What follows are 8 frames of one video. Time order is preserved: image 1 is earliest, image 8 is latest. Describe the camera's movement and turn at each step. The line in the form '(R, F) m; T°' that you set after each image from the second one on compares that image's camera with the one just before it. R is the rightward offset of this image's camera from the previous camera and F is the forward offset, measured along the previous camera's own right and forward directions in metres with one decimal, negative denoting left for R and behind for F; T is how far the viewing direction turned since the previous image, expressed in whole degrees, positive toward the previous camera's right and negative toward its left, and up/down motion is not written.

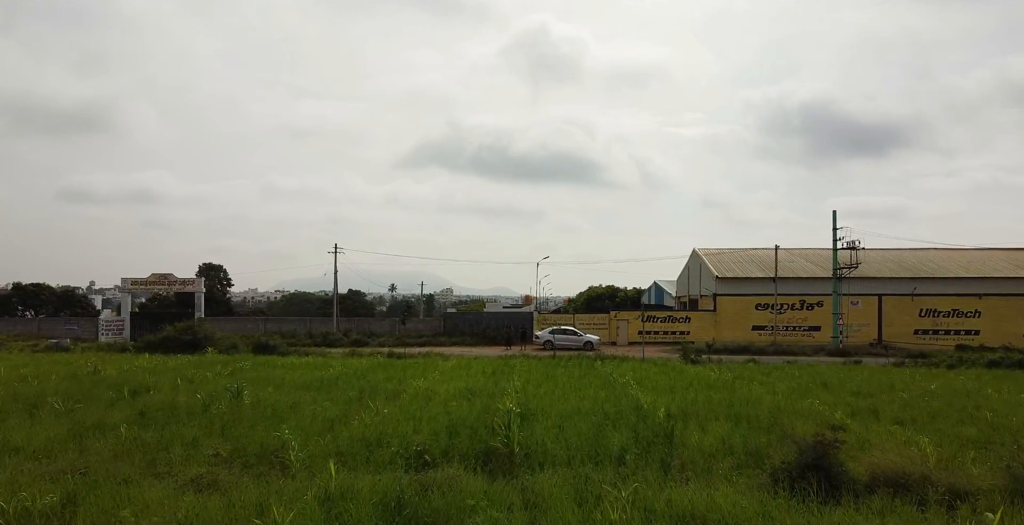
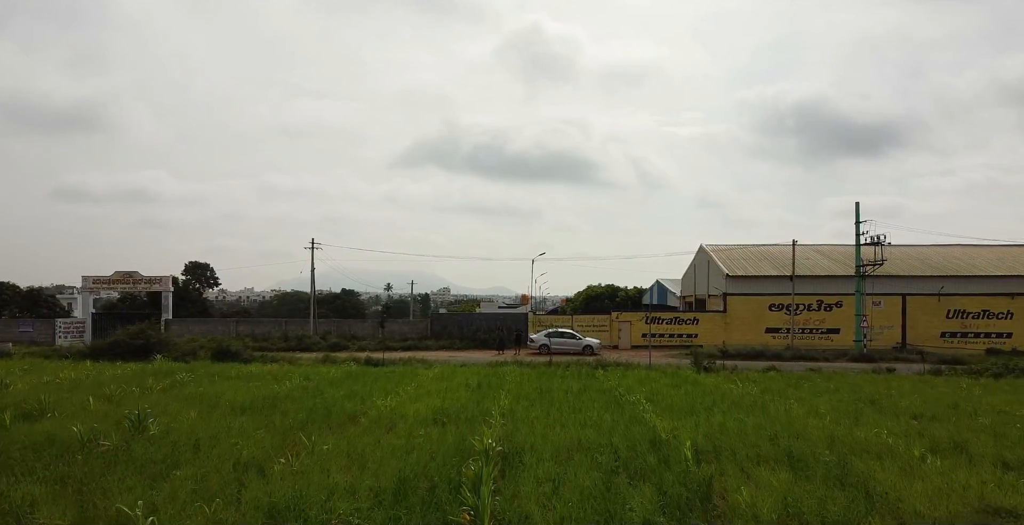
(+0.3, +2.7) m; 0°
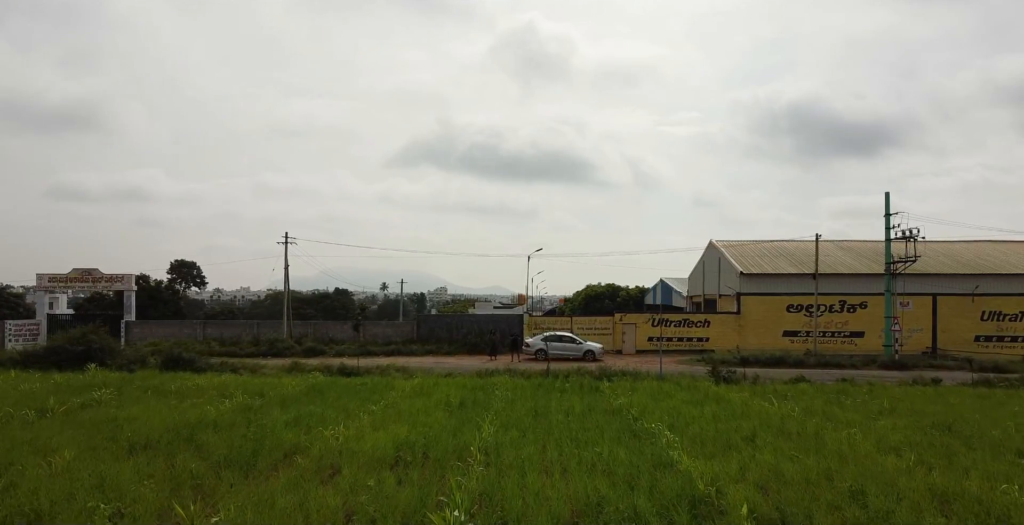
(+0.2, +2.7) m; 0°
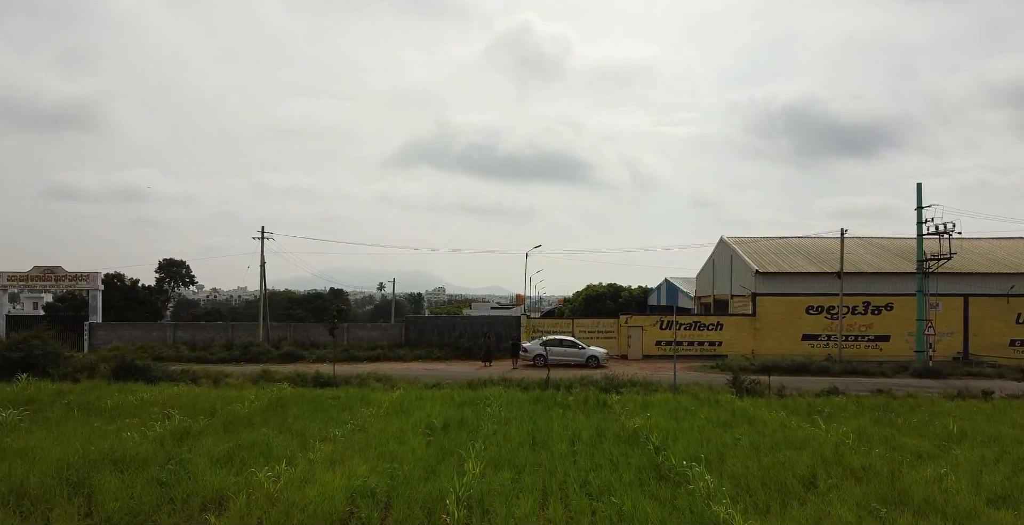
(+0.1, +2.2) m; 0°
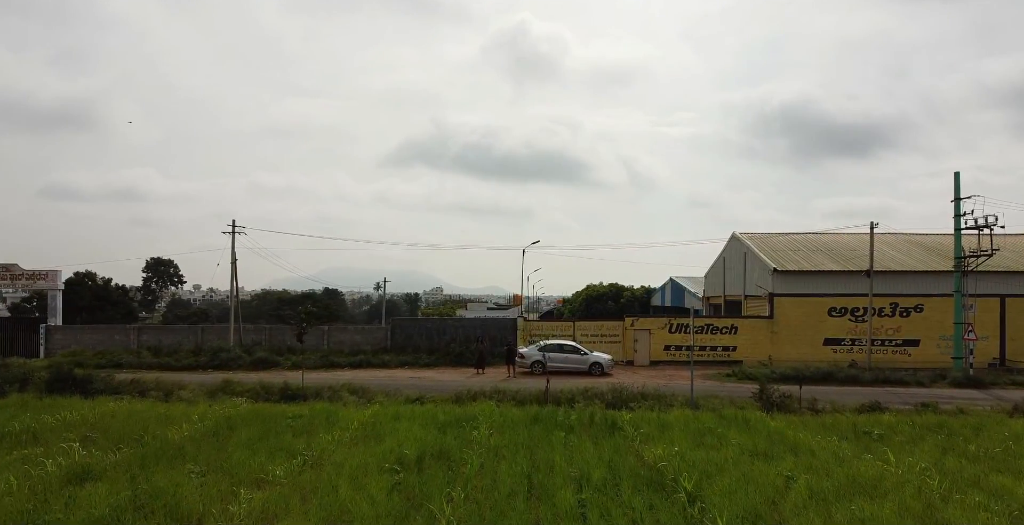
(+0.1, +2.2) m; 0°
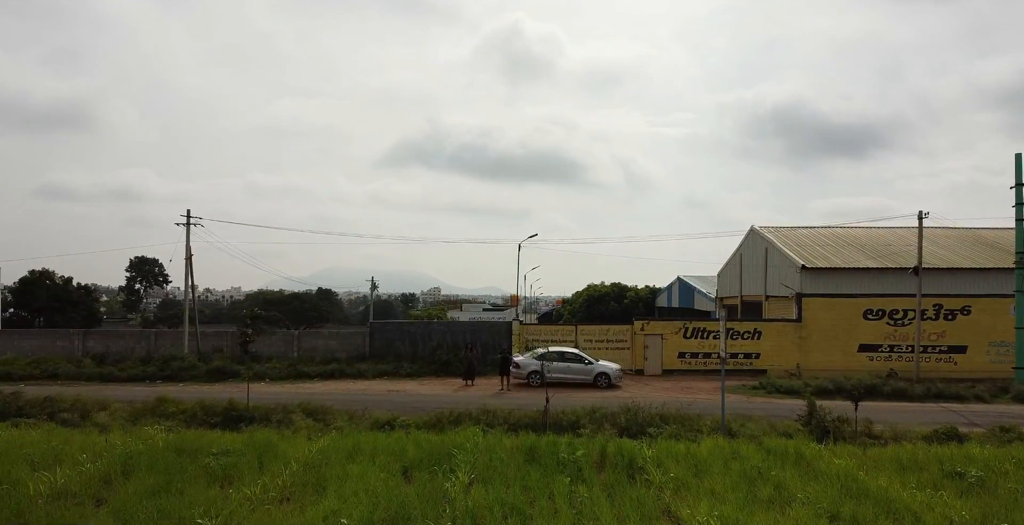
(+0.2, +2.8) m; 0°
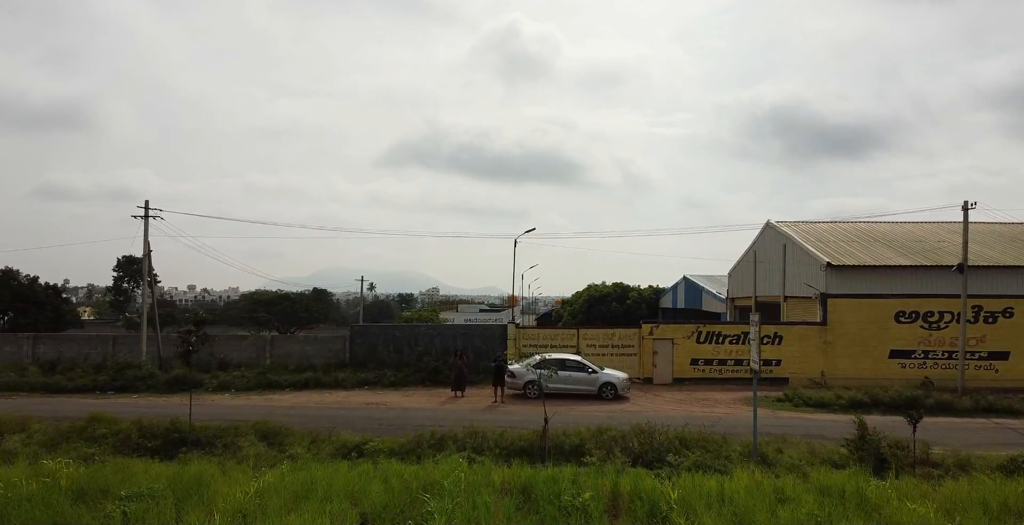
(+0.1, +2.0) m; 0°
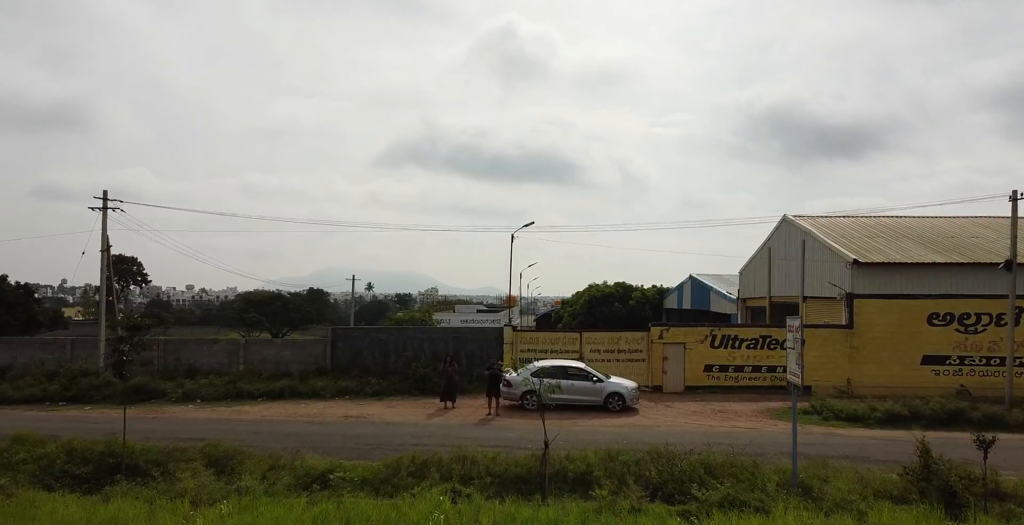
(+0.1, +1.7) m; 0°
